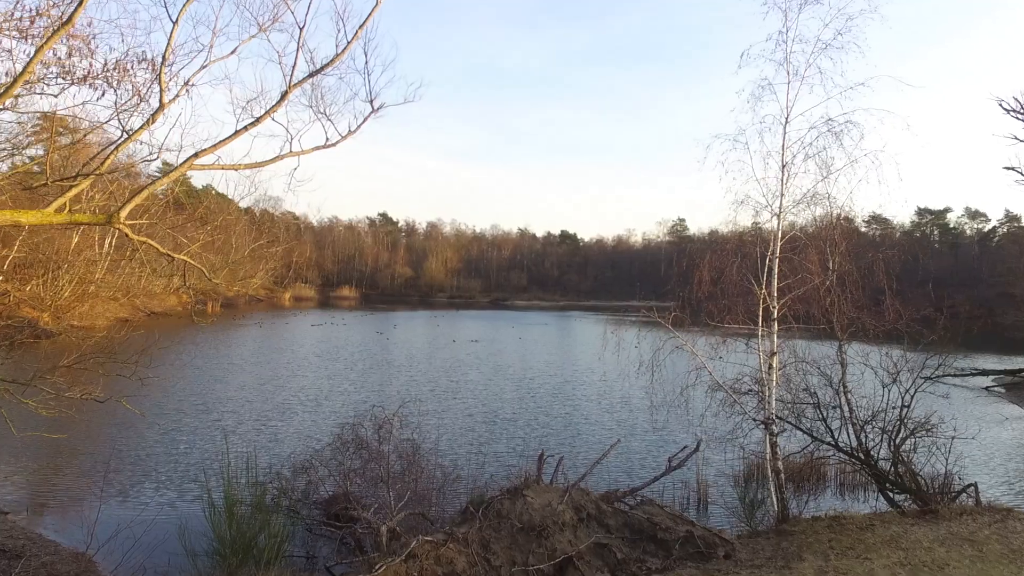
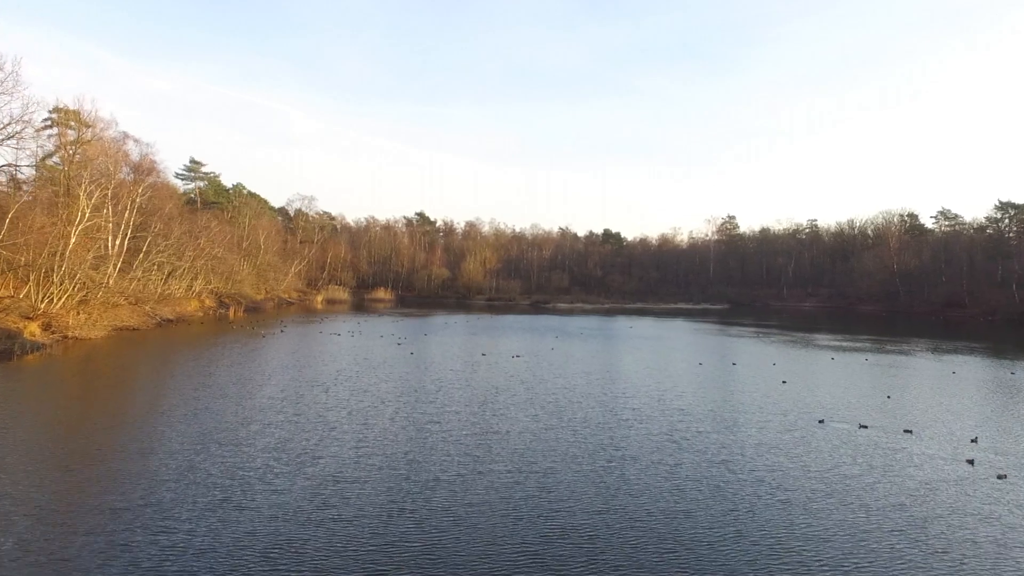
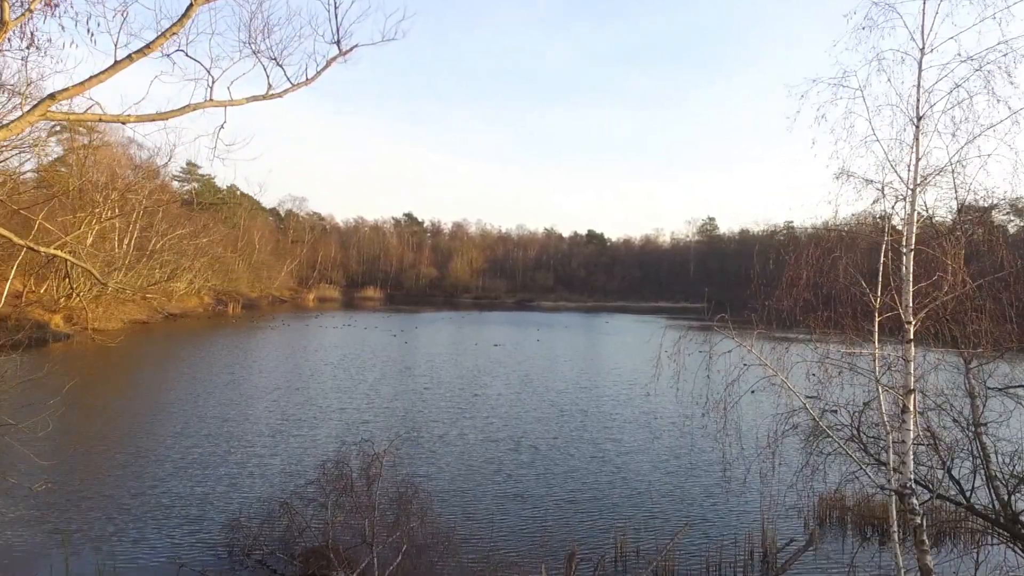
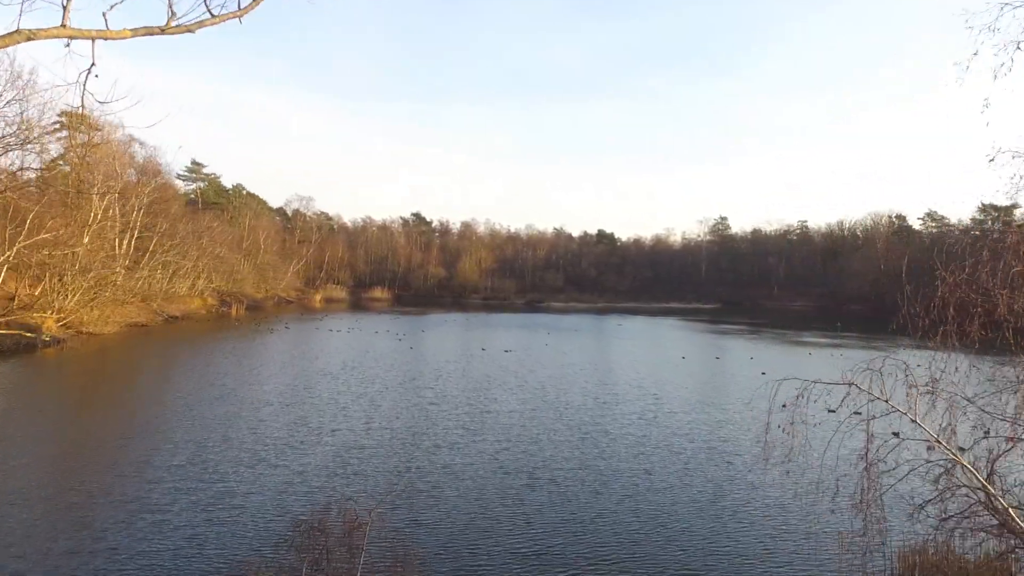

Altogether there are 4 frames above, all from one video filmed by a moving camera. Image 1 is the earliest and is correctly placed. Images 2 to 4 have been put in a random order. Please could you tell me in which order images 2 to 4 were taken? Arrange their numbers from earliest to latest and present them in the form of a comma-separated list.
3, 4, 2
